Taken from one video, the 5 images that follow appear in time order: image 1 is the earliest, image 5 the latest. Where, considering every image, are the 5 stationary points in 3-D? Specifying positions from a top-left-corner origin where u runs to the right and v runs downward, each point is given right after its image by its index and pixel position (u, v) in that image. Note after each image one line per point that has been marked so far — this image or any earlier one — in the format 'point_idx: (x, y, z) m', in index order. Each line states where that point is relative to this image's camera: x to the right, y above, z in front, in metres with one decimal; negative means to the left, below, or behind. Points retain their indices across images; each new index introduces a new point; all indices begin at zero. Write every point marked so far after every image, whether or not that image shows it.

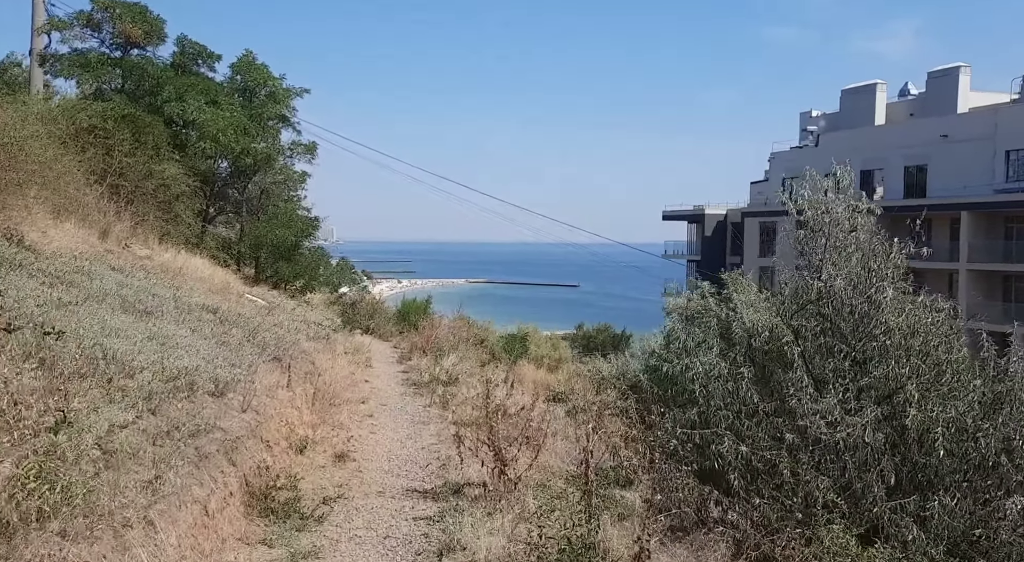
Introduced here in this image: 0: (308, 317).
0: (-4.1, -0.7, +17.8) m
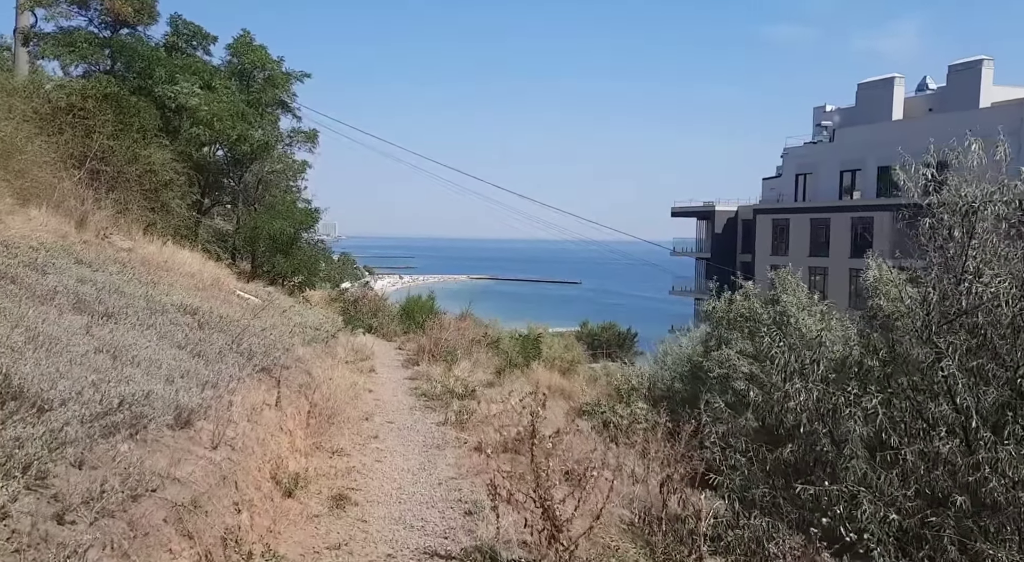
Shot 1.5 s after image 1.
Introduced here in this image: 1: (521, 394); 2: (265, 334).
0: (-3.8, -0.7, +16.1) m
1: (+0.2, -1.6, +12.1) m
2: (-2.9, -0.6, +10.4) m
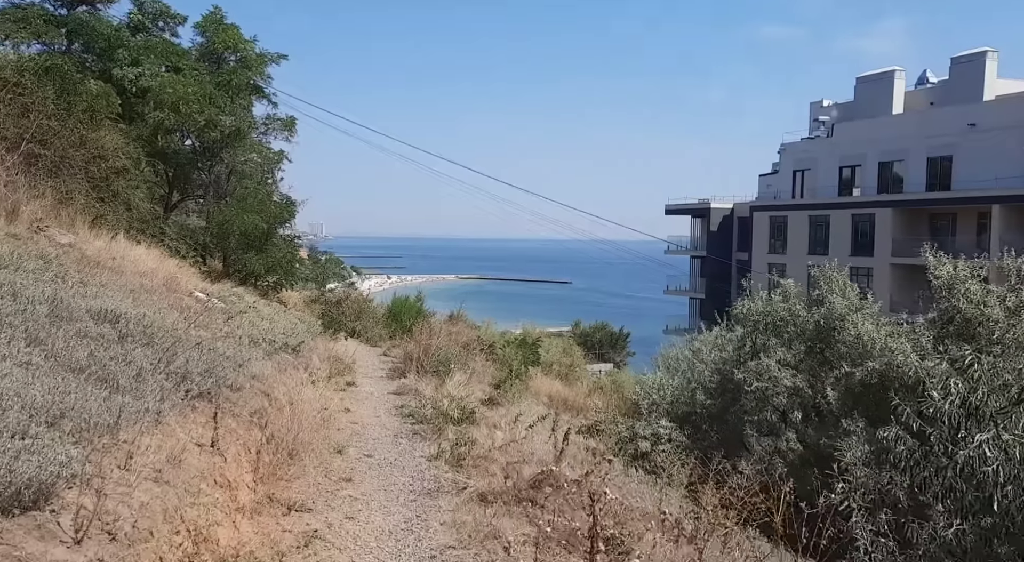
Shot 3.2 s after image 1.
0: (-3.8, -0.7, +14.1) m
1: (+0.2, -1.6, +10.1) m
2: (-2.9, -0.6, +8.3) m
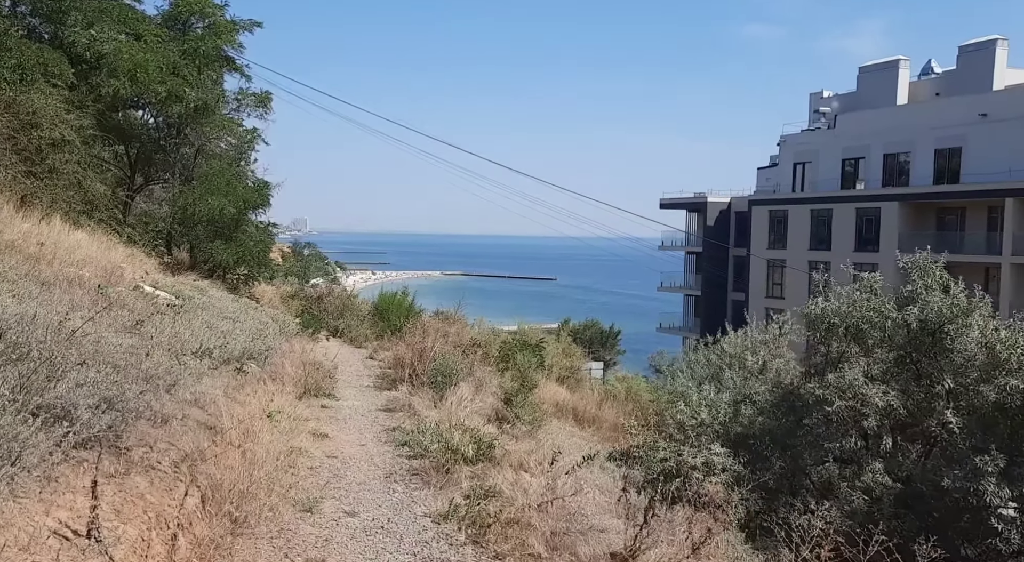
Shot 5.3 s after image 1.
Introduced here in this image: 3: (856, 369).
0: (-3.6, -0.6, +11.6) m
1: (+0.5, -1.5, +7.7) m
2: (-2.6, -0.5, +5.9) m
3: (+3.7, -0.9, +9.3) m
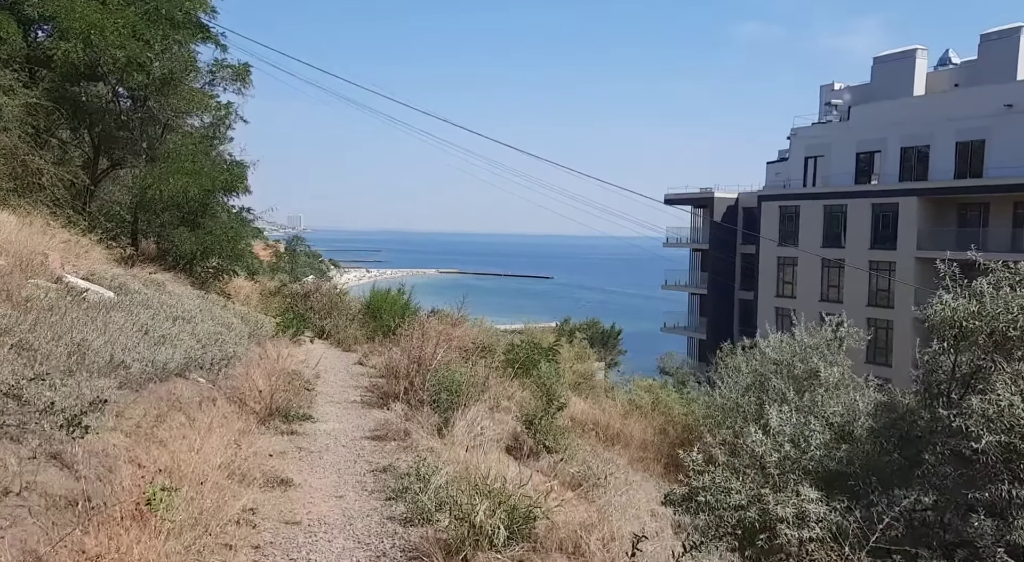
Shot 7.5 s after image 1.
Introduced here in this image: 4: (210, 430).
0: (-3.4, -0.5, +9.2) m
1: (+0.7, -1.4, +5.3) m
2: (-2.3, -0.5, +3.5) m
3: (+3.9, -0.9, +6.9) m
4: (-2.1, -1.0, +6.1) m
